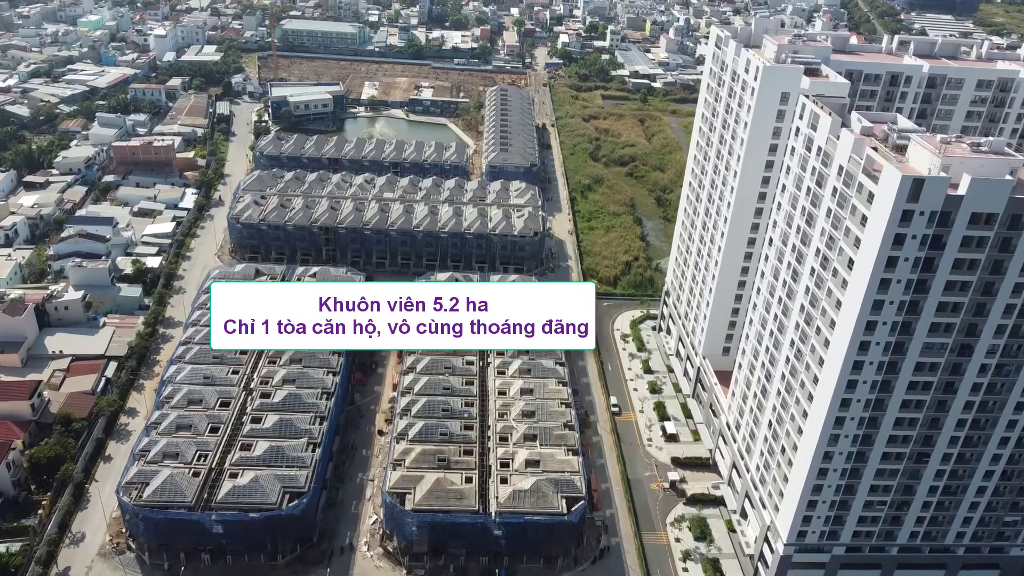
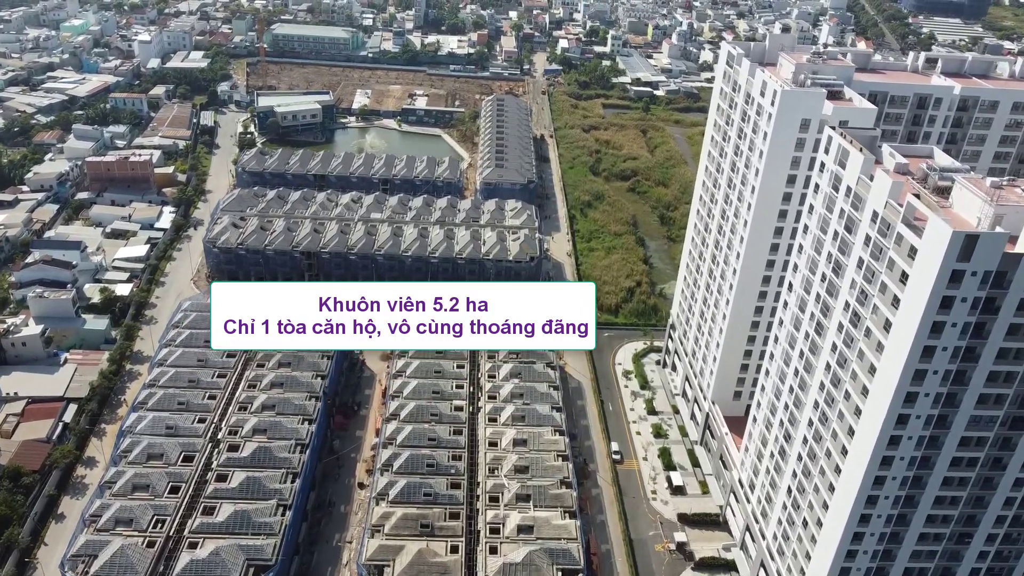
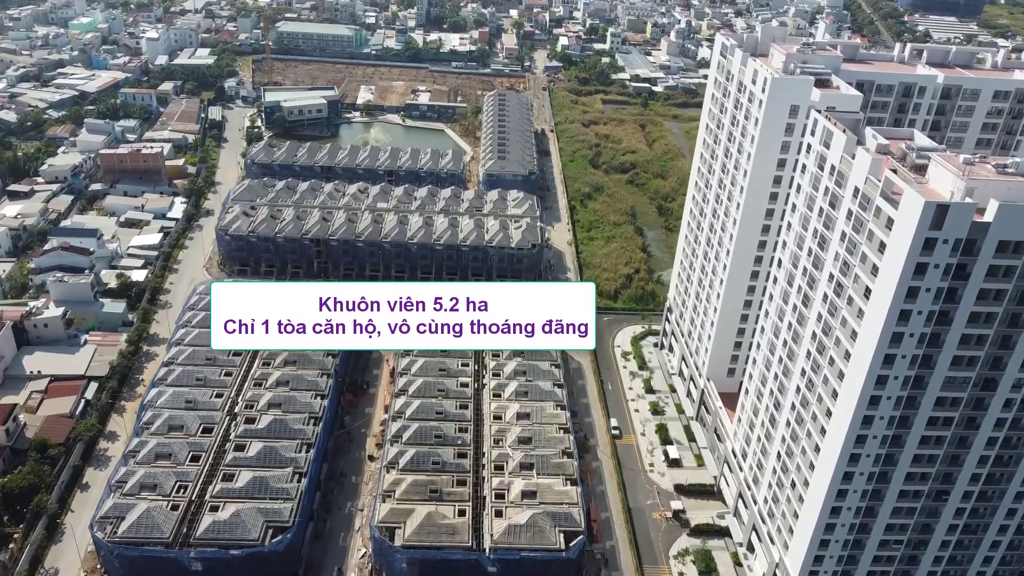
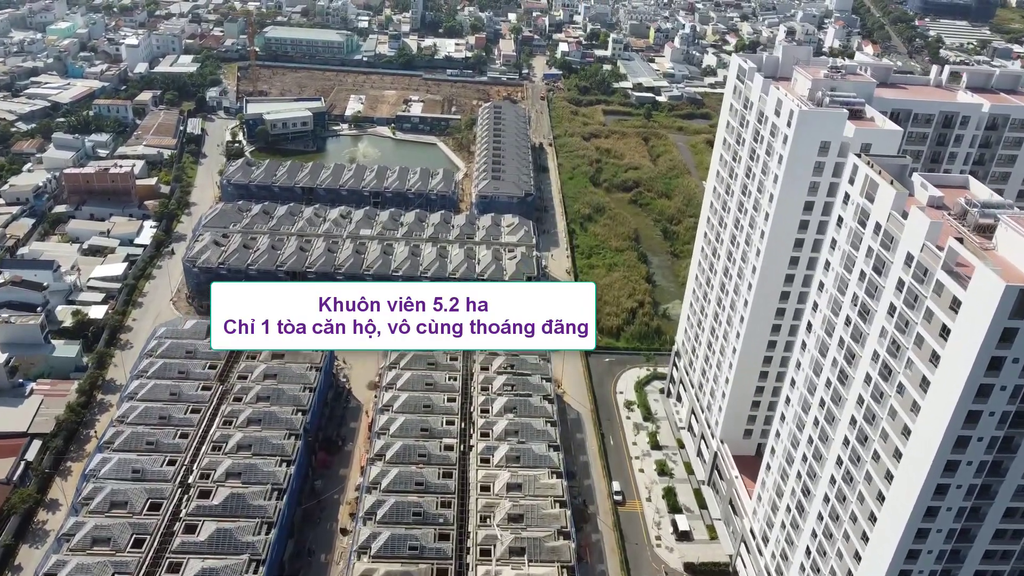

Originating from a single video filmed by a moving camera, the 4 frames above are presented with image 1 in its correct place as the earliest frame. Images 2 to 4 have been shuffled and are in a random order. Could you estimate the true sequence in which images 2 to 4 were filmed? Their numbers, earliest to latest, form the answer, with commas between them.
3, 2, 4
